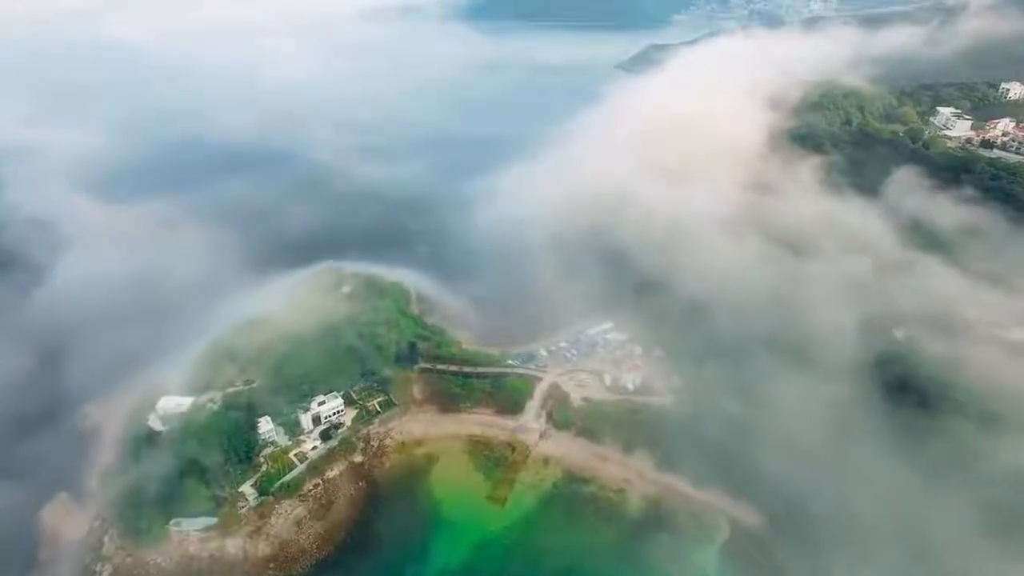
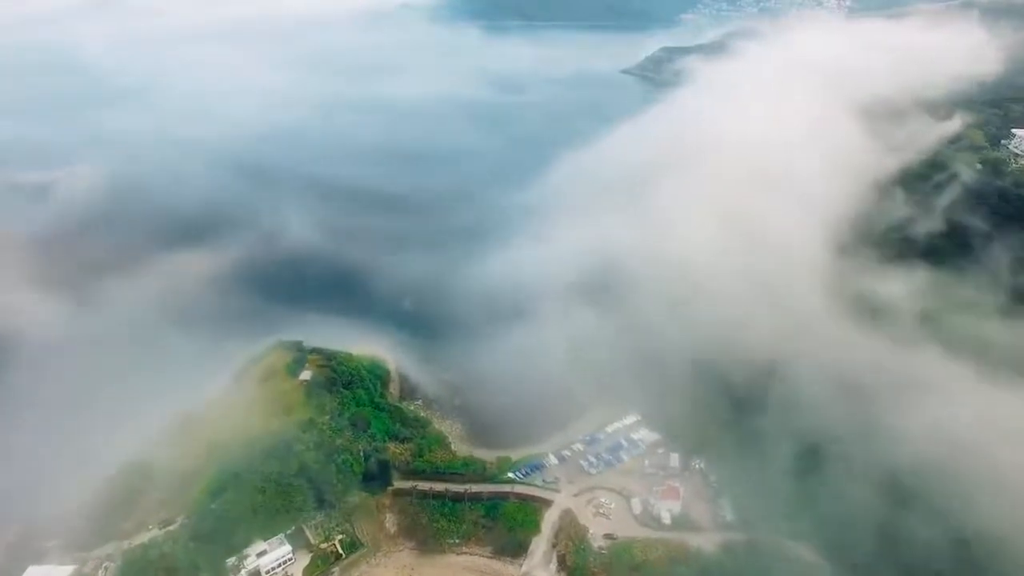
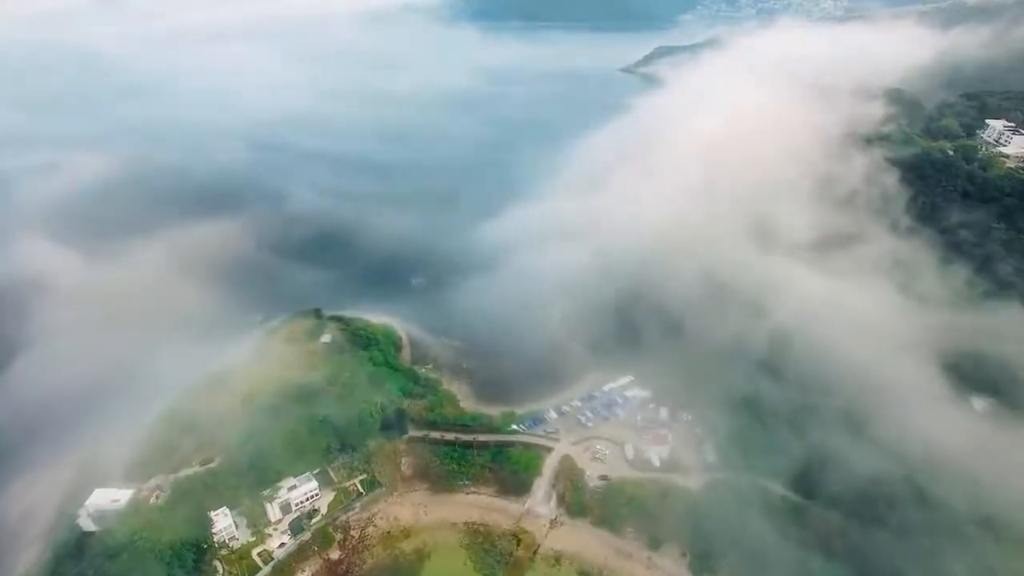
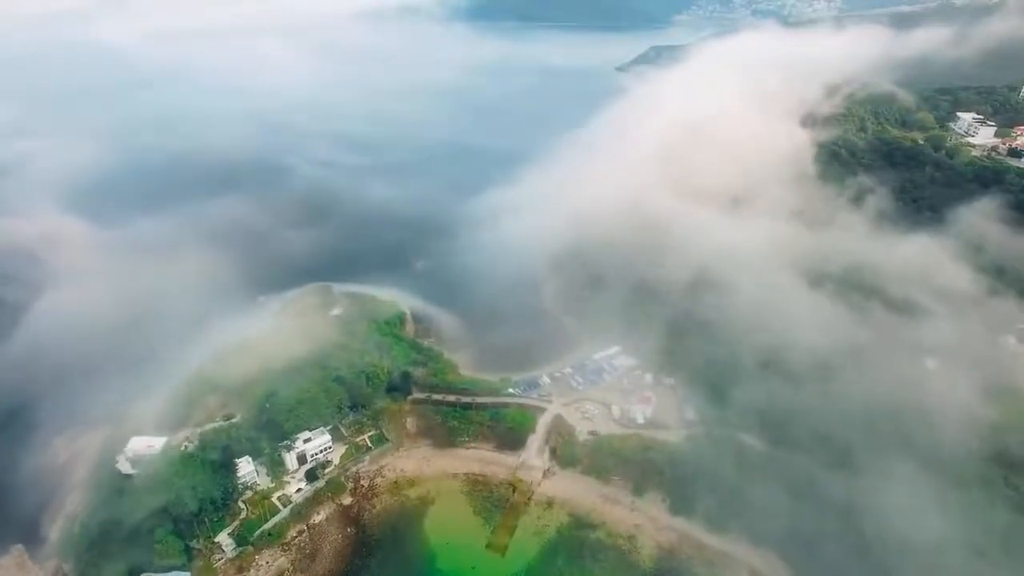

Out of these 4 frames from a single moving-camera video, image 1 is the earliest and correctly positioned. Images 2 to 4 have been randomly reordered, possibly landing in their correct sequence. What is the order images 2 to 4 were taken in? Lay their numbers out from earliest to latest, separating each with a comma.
4, 3, 2
